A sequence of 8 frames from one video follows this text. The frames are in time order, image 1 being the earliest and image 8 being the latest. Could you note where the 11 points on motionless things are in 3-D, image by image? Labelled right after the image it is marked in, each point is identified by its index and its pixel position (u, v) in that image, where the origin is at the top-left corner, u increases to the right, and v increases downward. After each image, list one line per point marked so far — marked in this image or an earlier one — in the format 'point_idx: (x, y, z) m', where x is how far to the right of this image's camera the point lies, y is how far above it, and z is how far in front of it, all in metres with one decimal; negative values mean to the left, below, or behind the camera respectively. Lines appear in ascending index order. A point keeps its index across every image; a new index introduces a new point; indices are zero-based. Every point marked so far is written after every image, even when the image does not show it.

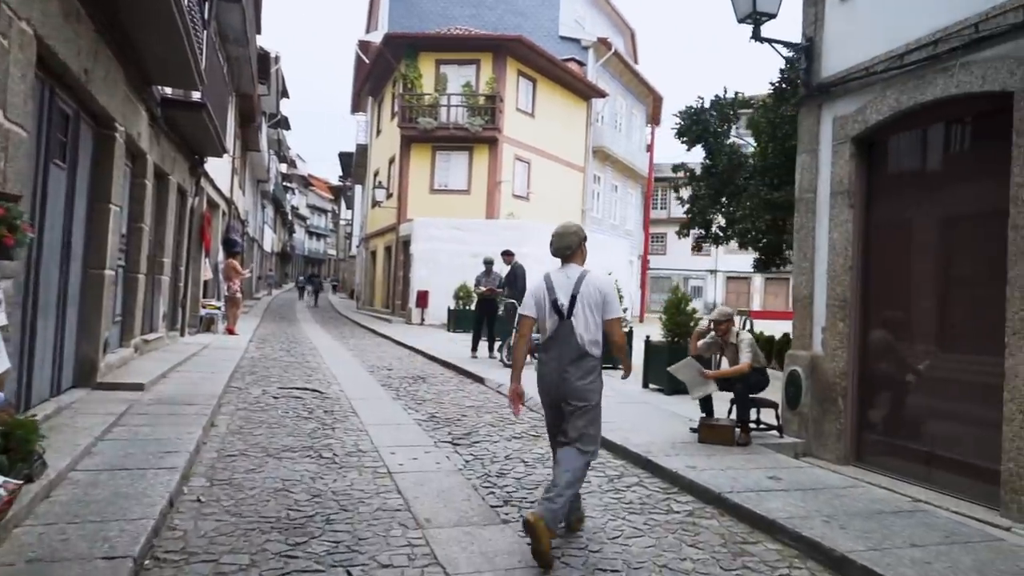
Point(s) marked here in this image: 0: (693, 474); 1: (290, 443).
0: (+1.4, -1.4, +5.5) m
1: (-2.0, -1.4, +6.4) m
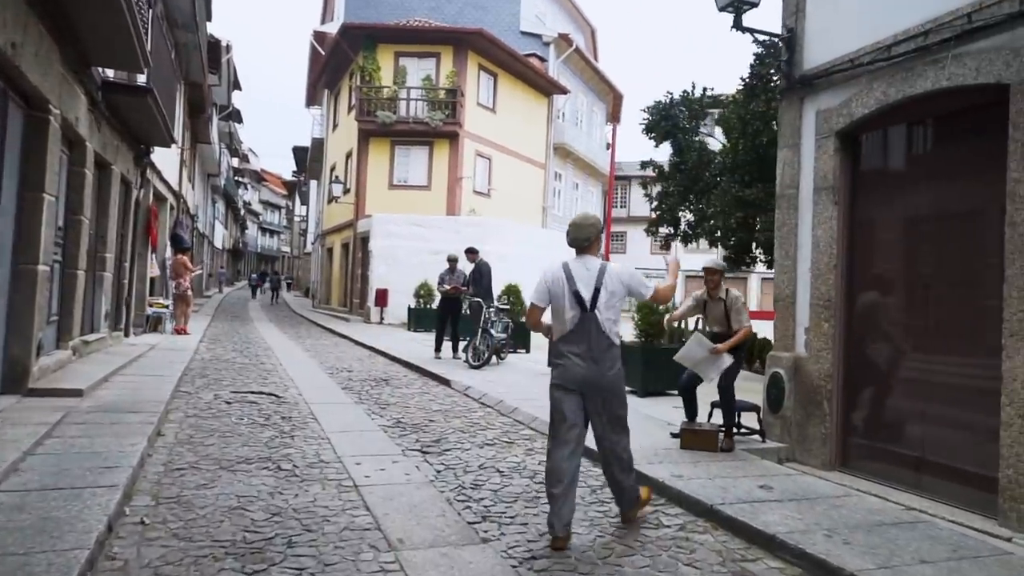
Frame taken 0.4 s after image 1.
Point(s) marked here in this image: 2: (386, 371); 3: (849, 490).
0: (+1.2, -1.4, +5.2) m
1: (-2.2, -1.4, +5.9) m
2: (-2.1, -1.4, +11.5) m
3: (+2.5, -1.5, +5.2) m
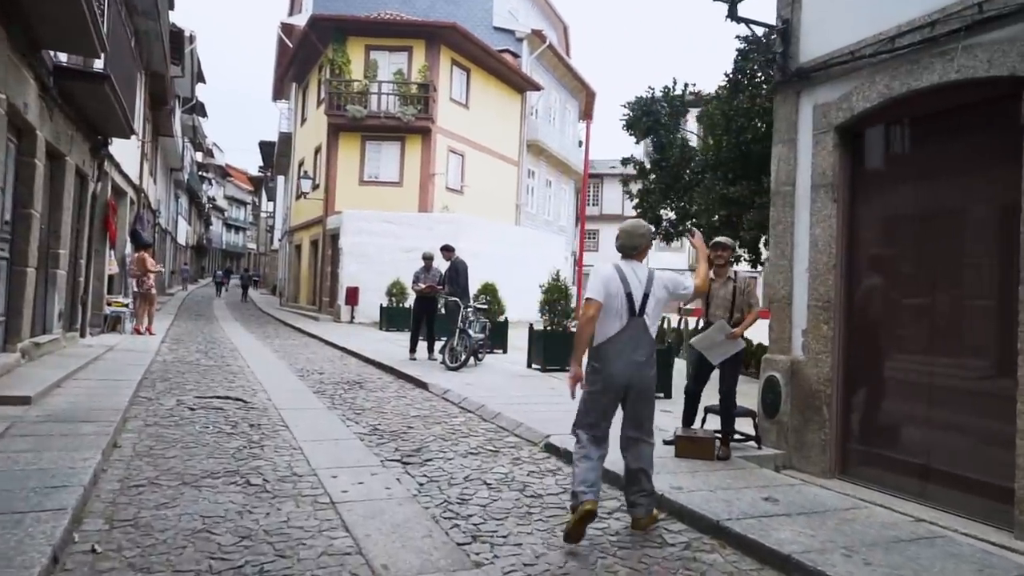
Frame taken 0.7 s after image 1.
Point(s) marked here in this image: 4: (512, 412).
0: (+1.2, -1.4, +4.9) m
1: (-2.3, -1.4, +5.5) m
2: (-2.4, -1.3, +11.1) m
3: (+2.4, -1.5, +4.9) m
4: (0.0, -1.4, +7.7) m
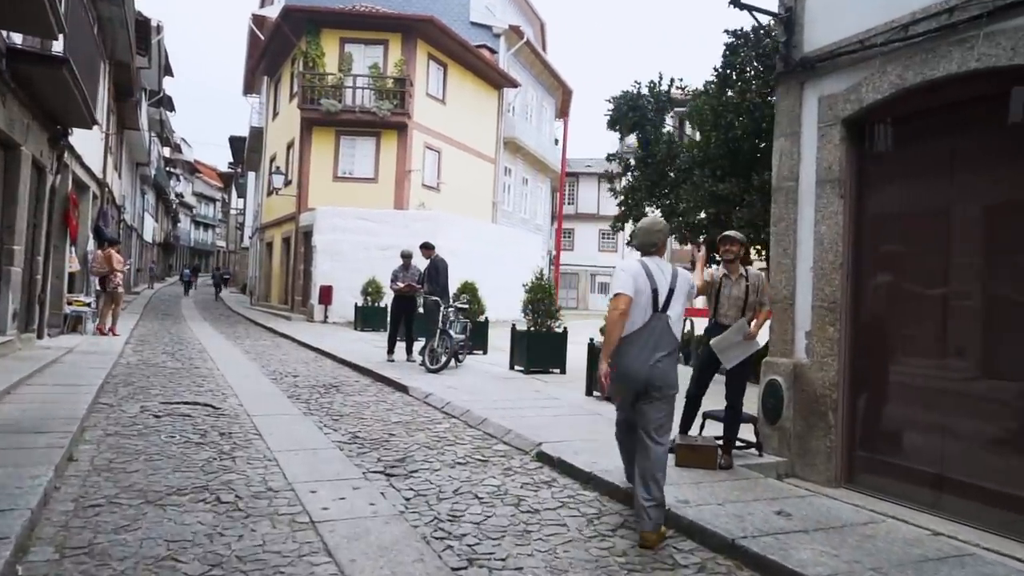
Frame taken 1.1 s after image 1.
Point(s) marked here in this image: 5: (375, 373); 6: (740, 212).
0: (+1.1, -1.4, +4.5) m
1: (-2.4, -1.4, +5.0) m
2: (-2.7, -1.3, +10.6) m
3: (+2.4, -1.5, +4.7) m
4: (-0.1, -1.3, +7.4) m
5: (-2.0, -1.3, +10.6) m
6: (+3.2, +1.1, +10.1) m
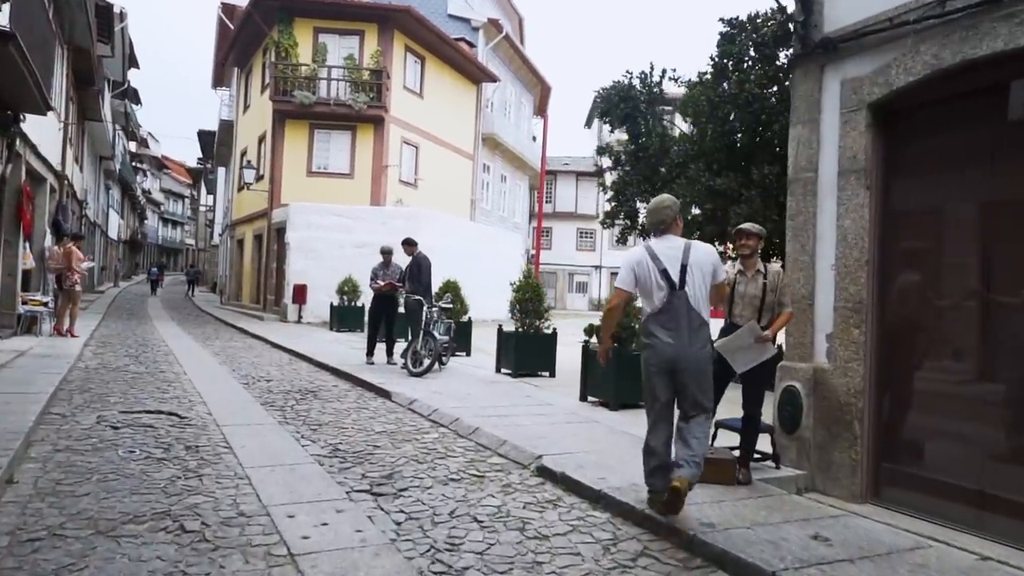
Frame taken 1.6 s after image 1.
0: (+1.2, -1.4, +4.1) m
1: (-2.4, -1.4, +4.4) m
2: (-2.8, -1.3, +10.0) m
3: (+2.4, -1.5, +4.2) m
4: (-0.2, -1.3, +6.8) m
5: (-2.2, -1.2, +9.9) m
6: (+3.1, +1.1, +9.7) m
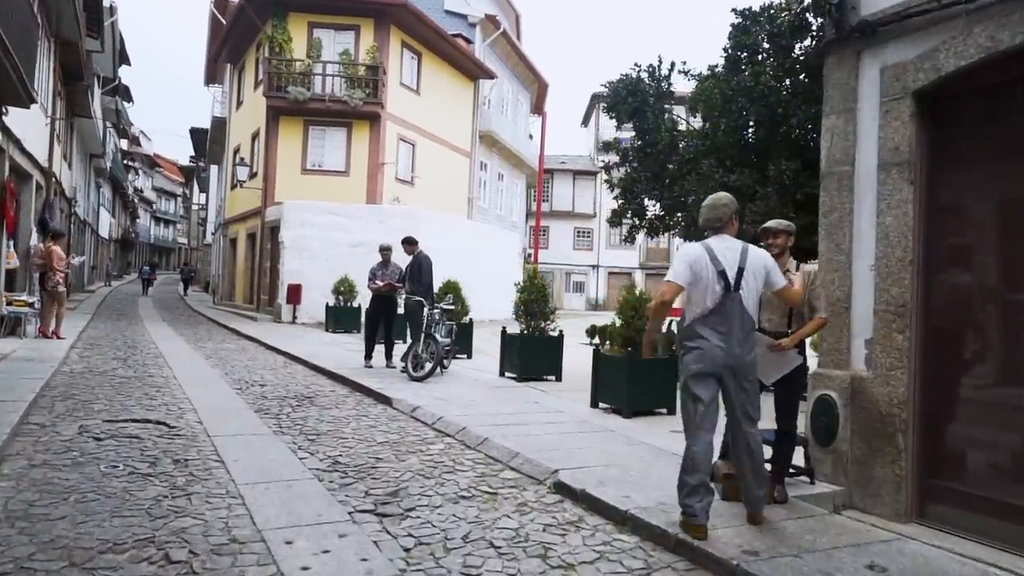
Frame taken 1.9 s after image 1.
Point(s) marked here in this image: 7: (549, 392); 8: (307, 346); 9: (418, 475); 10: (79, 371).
0: (+1.3, -1.4, +3.7) m
1: (-2.2, -1.4, +4.0) m
2: (-2.8, -1.3, +9.6) m
3: (+2.5, -1.5, +3.8) m
4: (-0.1, -1.3, +6.4) m
5: (-2.1, -1.3, +9.5) m
6: (+3.2, +1.1, +9.3) m
7: (+0.5, -1.3, +9.1) m
8: (-4.0, -1.1, +13.8) m
9: (-0.7, -1.5, +5.5) m
10: (-6.0, -1.2, +9.8) m
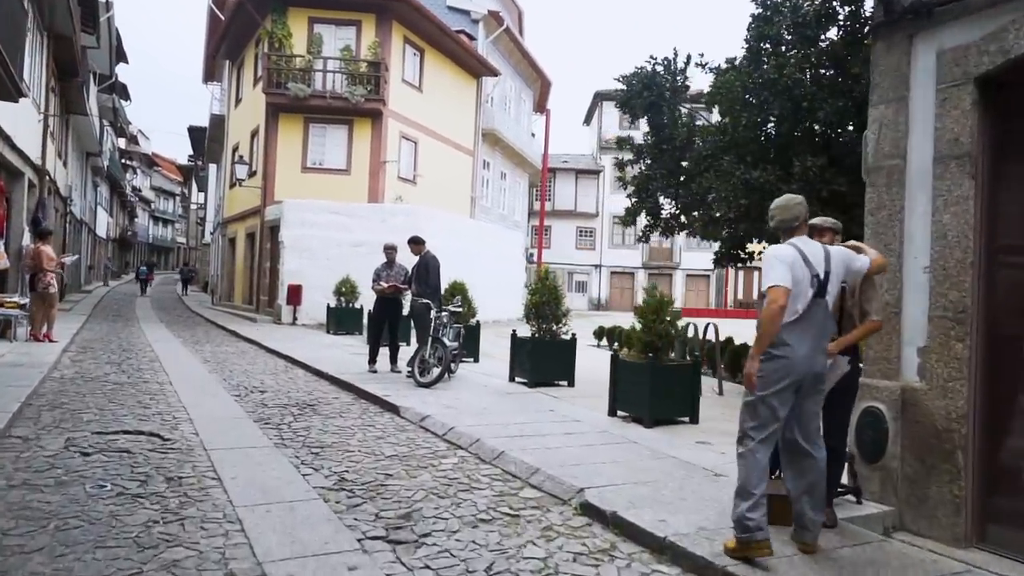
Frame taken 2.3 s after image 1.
0: (+1.5, -1.5, +3.2) m
1: (-2.1, -1.4, +3.6) m
2: (-2.6, -1.3, +9.1) m
3: (+2.7, -1.5, +3.4) m
4: (+0.1, -1.4, +6.0) m
5: (-2.0, -1.3, +9.1) m
6: (+3.3, +1.1, +8.9) m
7: (+0.6, -1.4, +8.7) m
8: (-3.9, -1.2, +13.4) m
9: (-0.6, -1.5, +5.1) m
10: (-5.9, -1.2, +9.4) m
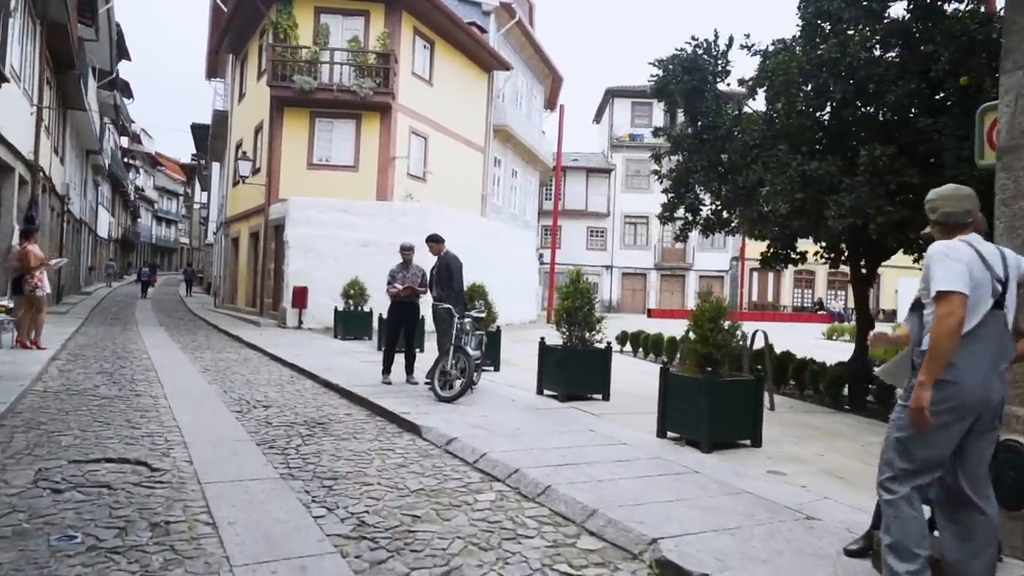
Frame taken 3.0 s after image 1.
0: (+1.8, -1.5, +2.3) m
1: (-1.8, -1.5, +2.7) m
2: (-2.3, -1.4, +8.3) m
3: (+3.0, -1.6, +2.5) m
4: (+0.4, -1.4, +5.1) m
5: (-1.6, -1.3, +8.2) m
6: (+3.7, +1.0, +7.9) m
7: (+1.0, -1.4, +7.8) m
8: (-3.5, -1.2, +12.5) m
9: (-0.2, -1.5, +4.2) m
10: (-5.5, -1.2, +8.5) m
